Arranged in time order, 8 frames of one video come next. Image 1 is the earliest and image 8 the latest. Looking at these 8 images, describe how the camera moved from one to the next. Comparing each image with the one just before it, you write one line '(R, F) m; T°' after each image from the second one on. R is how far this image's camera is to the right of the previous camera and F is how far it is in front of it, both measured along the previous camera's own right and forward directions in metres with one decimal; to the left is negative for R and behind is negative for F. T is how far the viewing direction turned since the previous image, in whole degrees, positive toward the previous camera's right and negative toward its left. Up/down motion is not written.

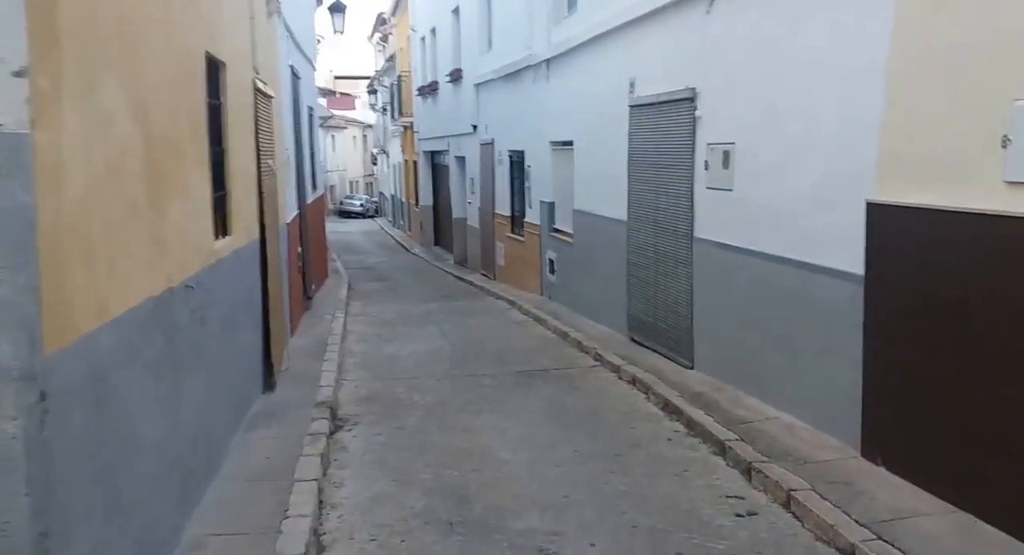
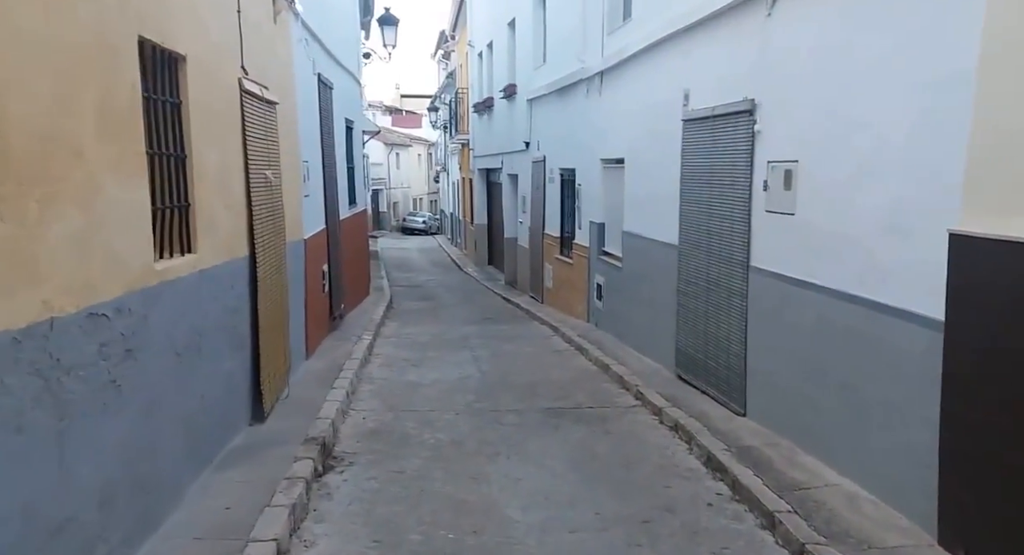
(+0.3, +0.8) m; -4°
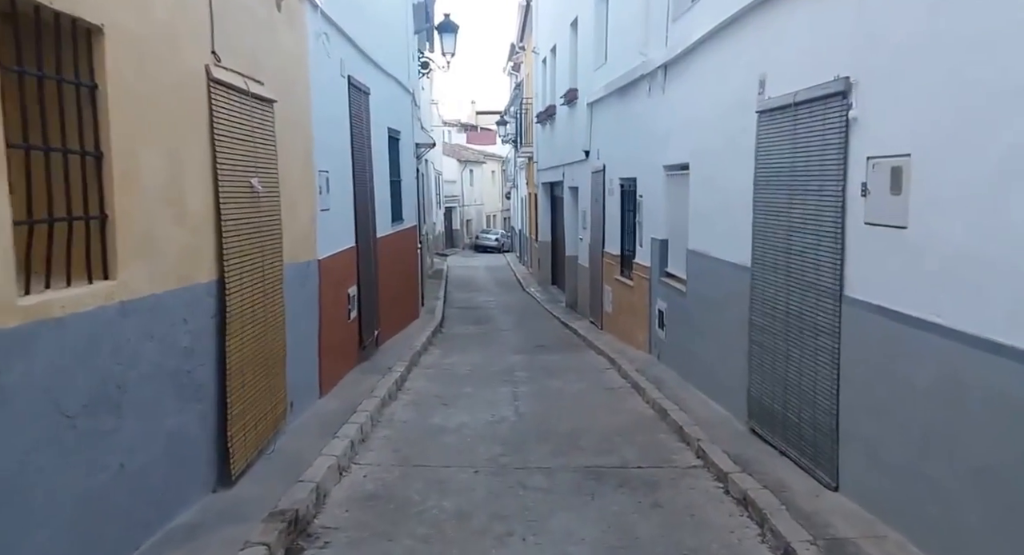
(+0.3, +1.2) m; -5°
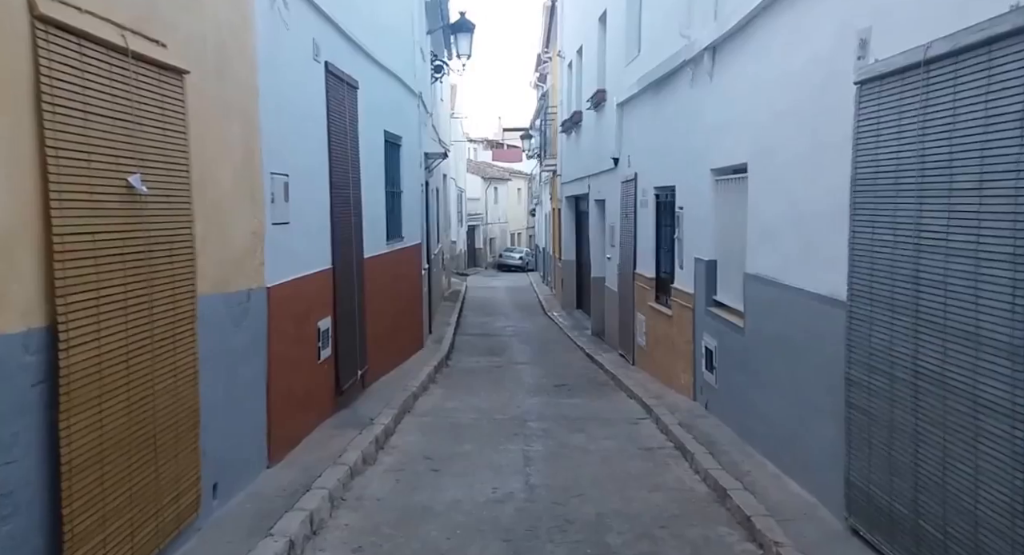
(+0.1, +1.8) m; -2°
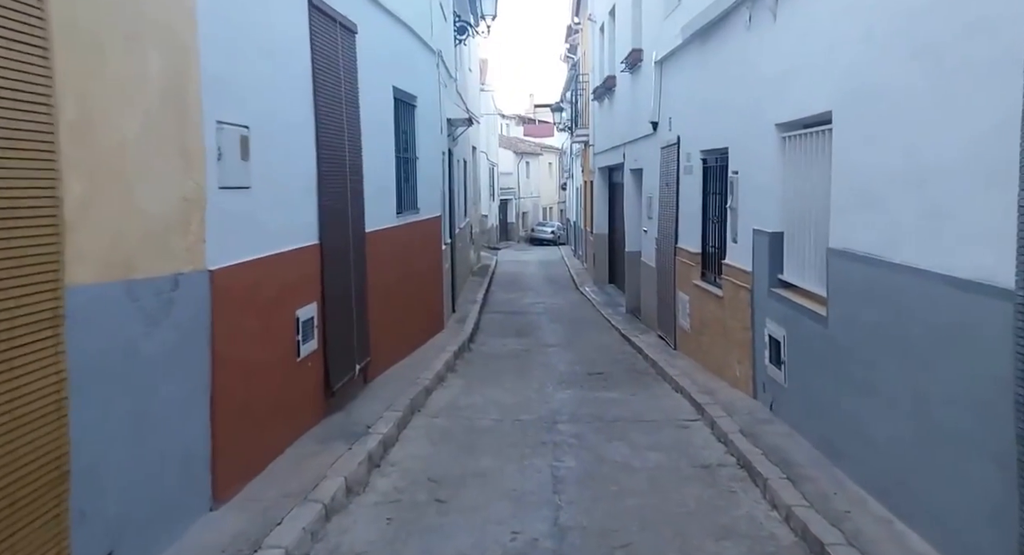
(+0.1, +1.4) m; -2°
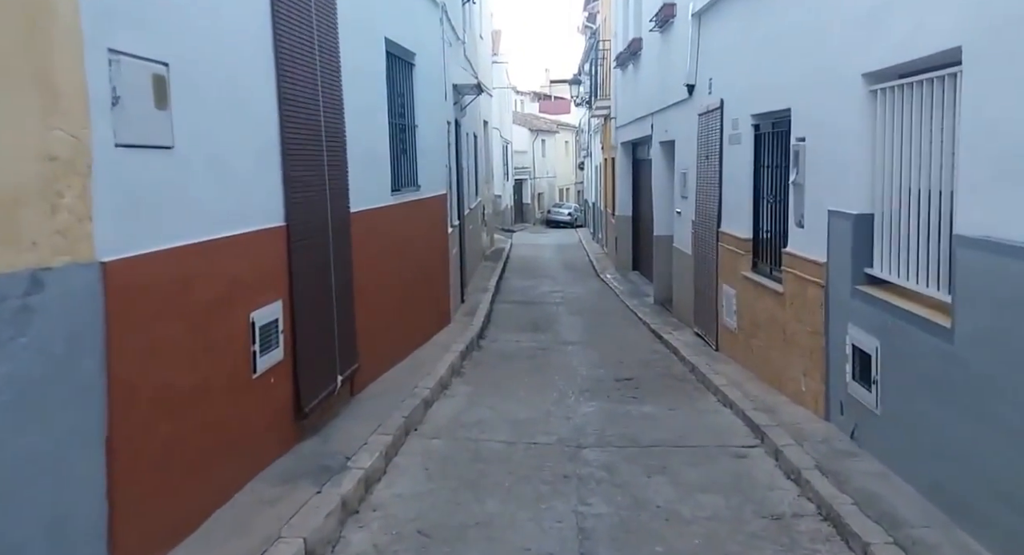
(0.0, +1.3) m; -1°
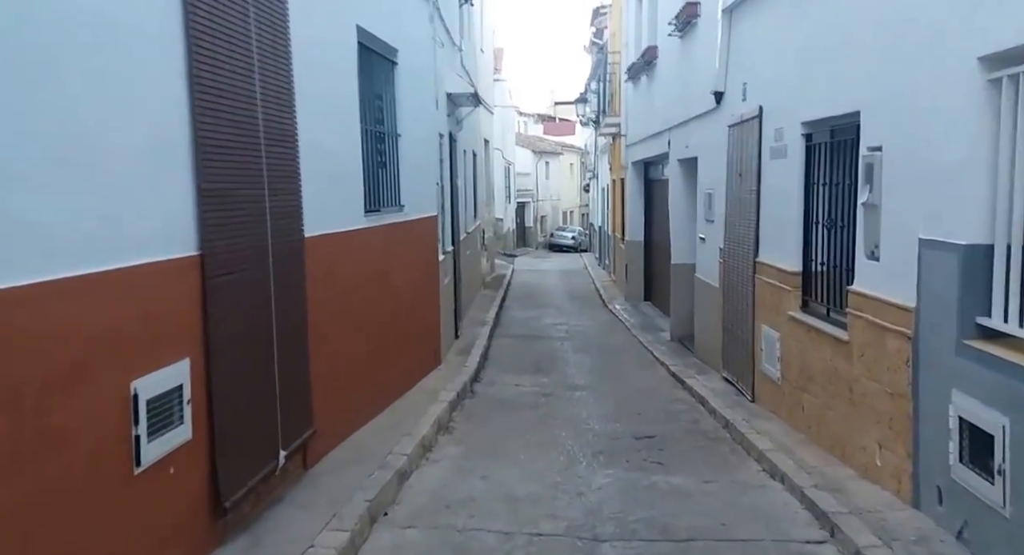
(0.0, +1.2) m; 0°
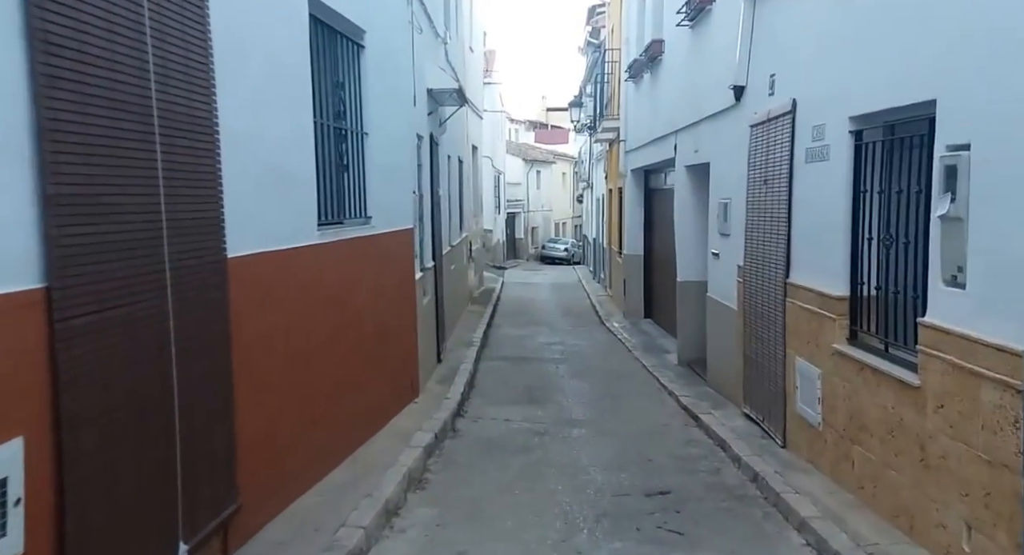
(0.0, +1.1) m; +1°
